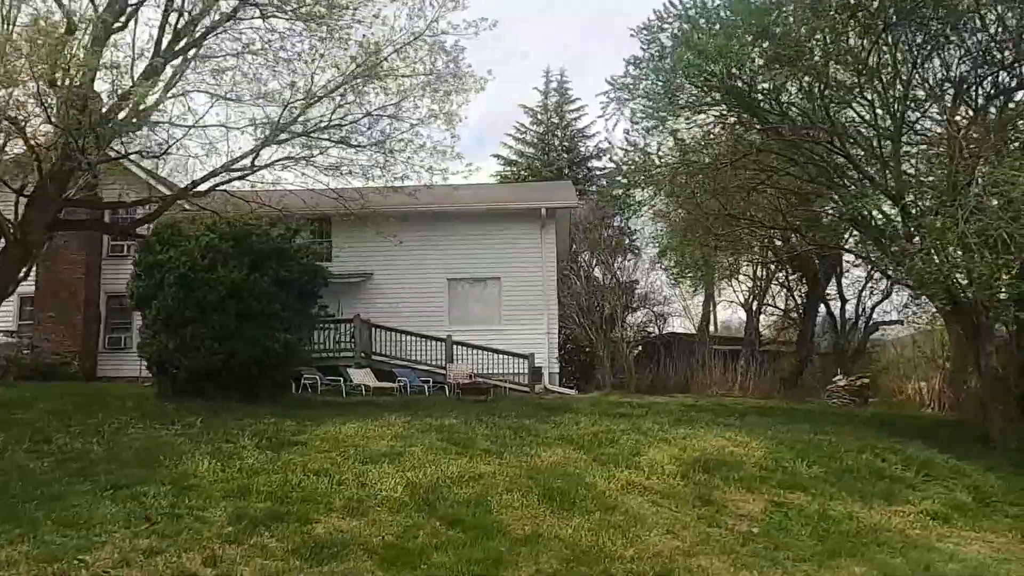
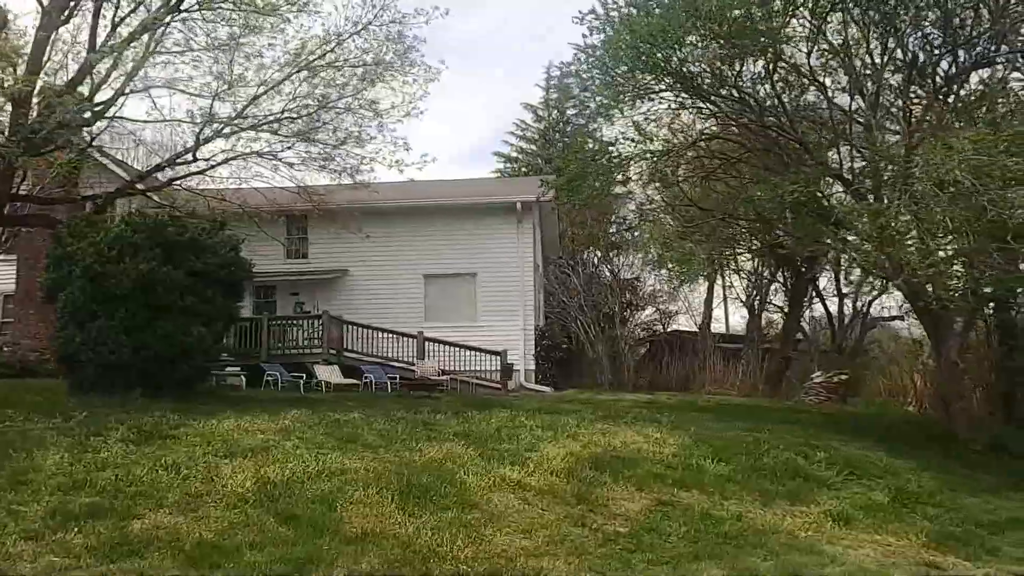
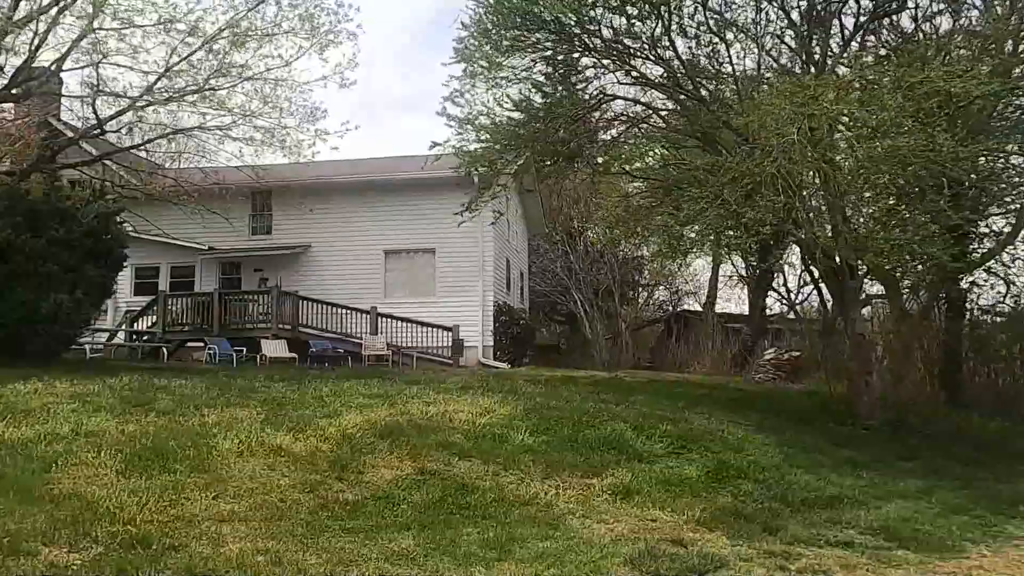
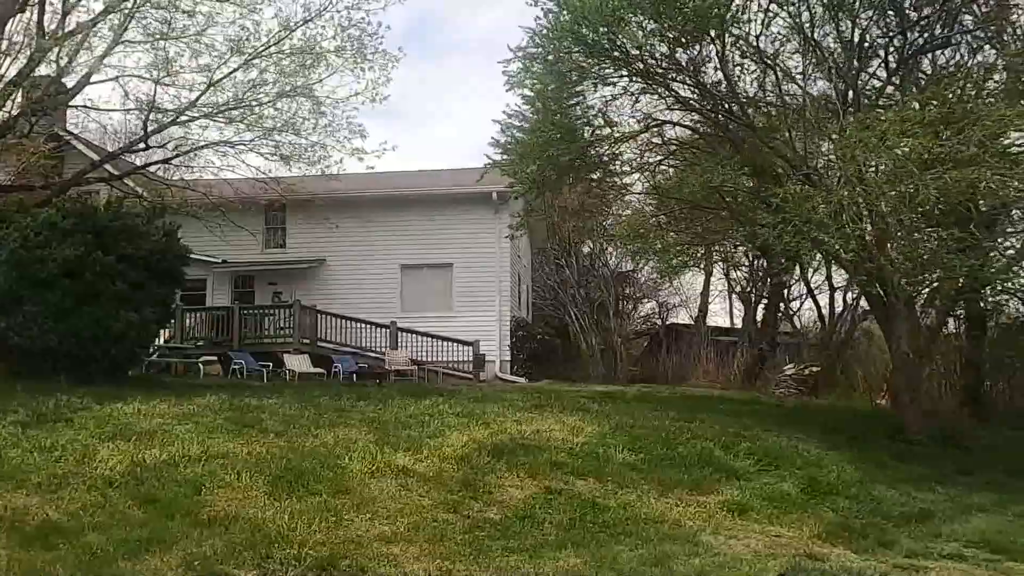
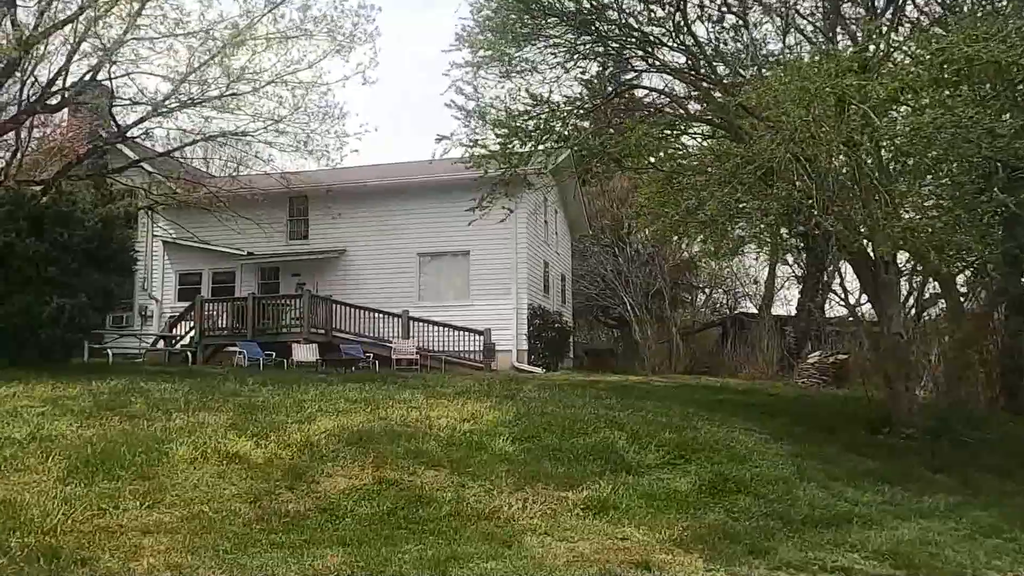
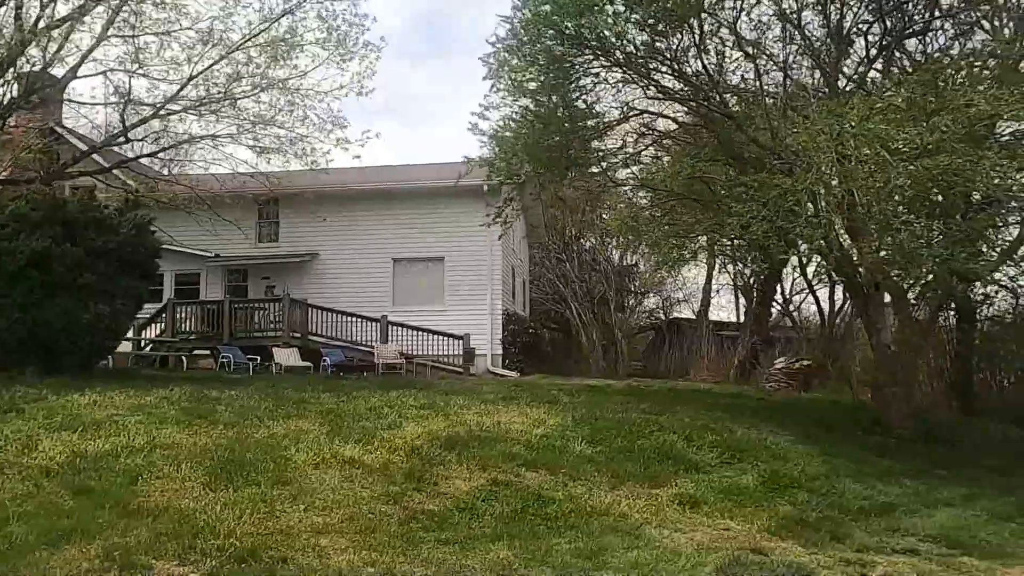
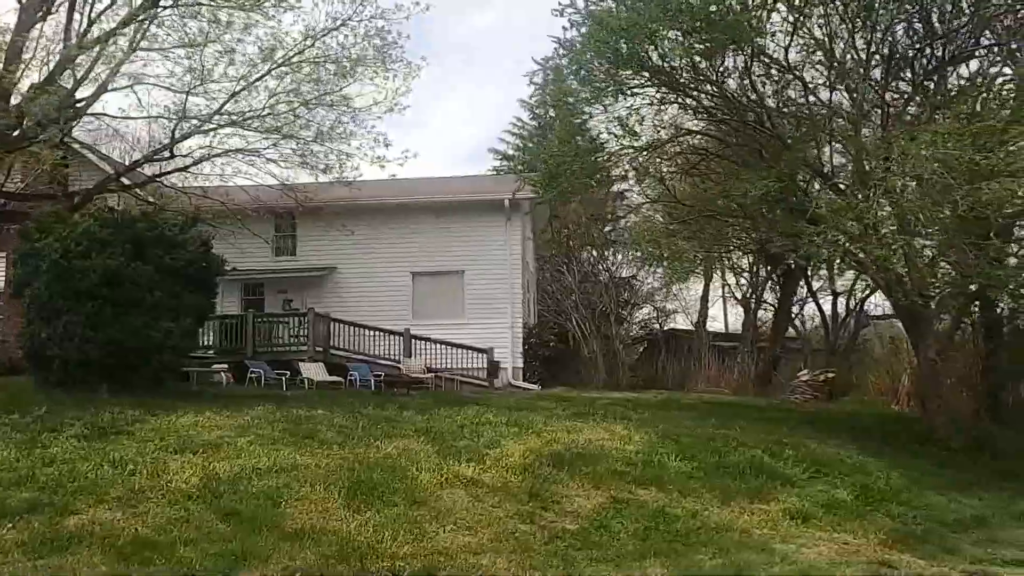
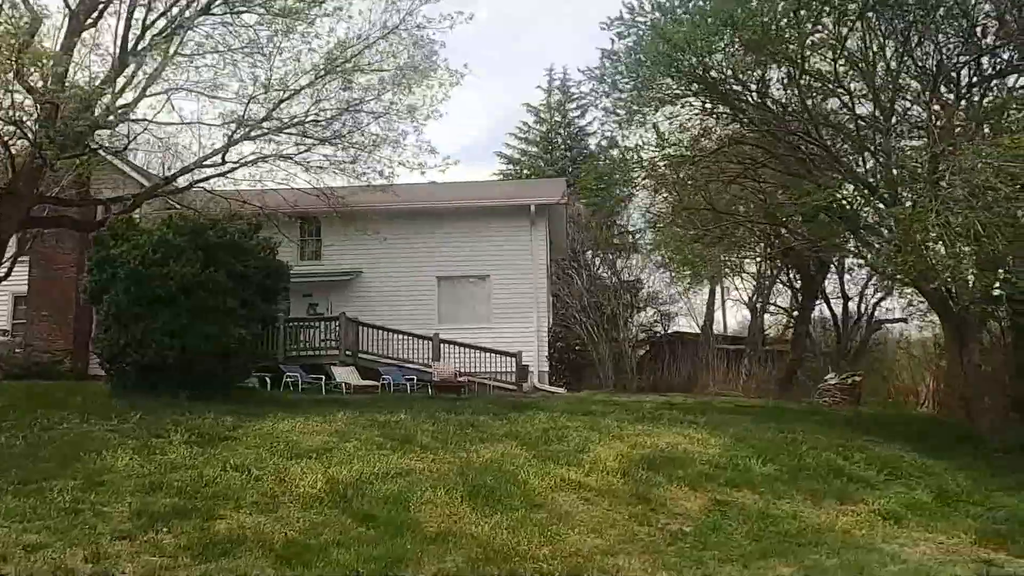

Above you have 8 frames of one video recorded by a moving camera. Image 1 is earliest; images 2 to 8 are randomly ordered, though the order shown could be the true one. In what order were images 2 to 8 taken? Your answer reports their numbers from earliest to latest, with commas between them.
8, 2, 7, 4, 6, 3, 5
